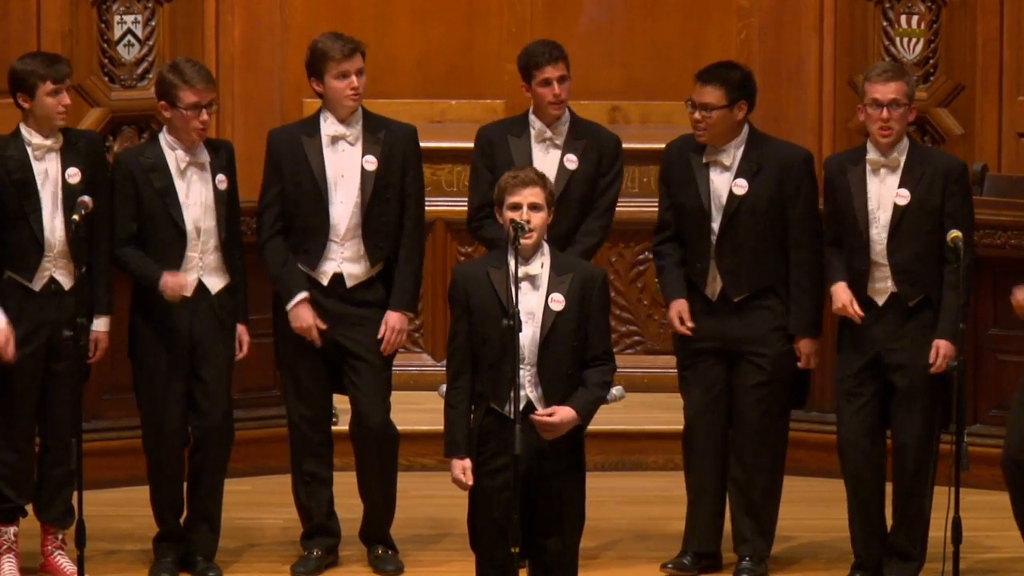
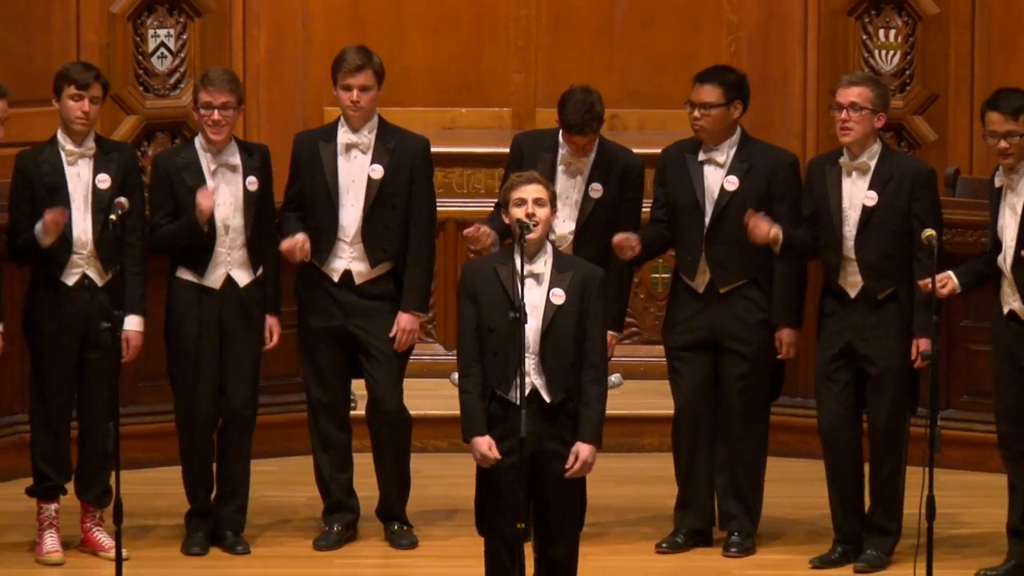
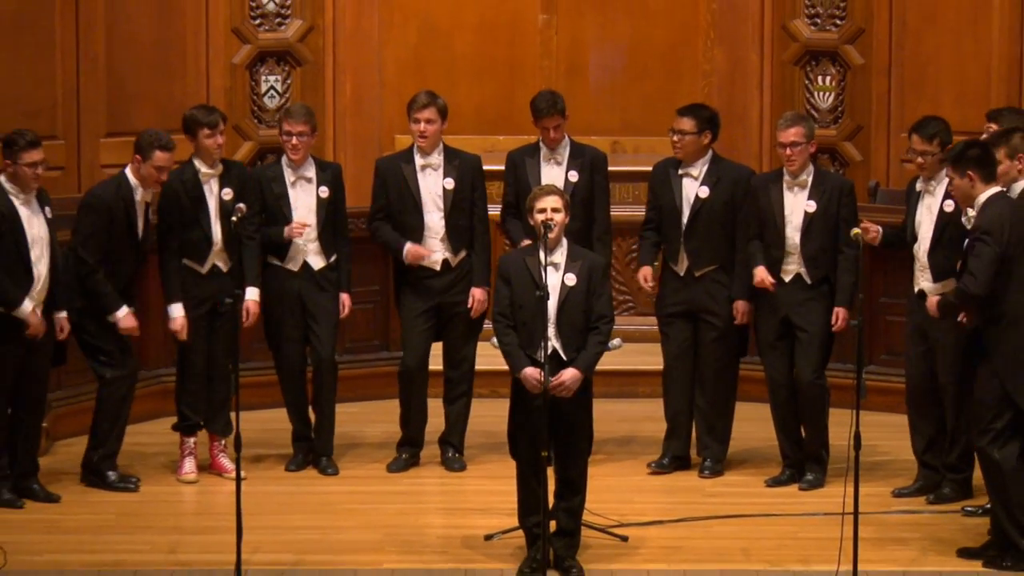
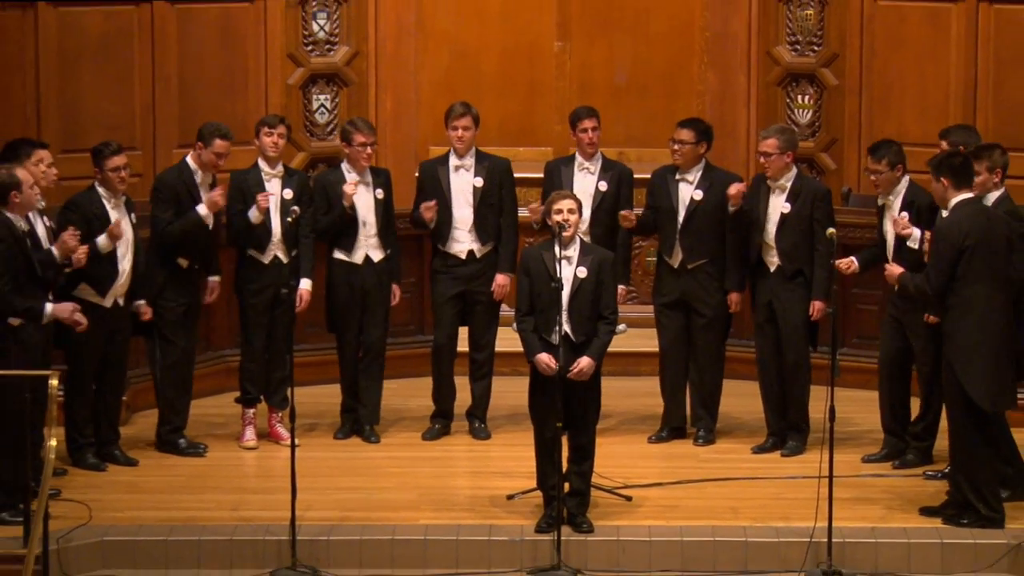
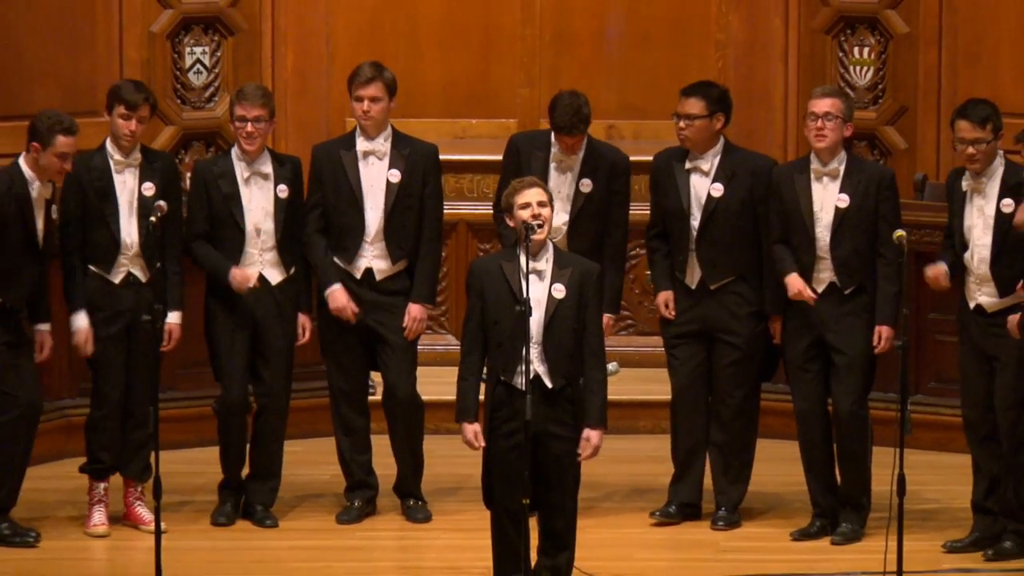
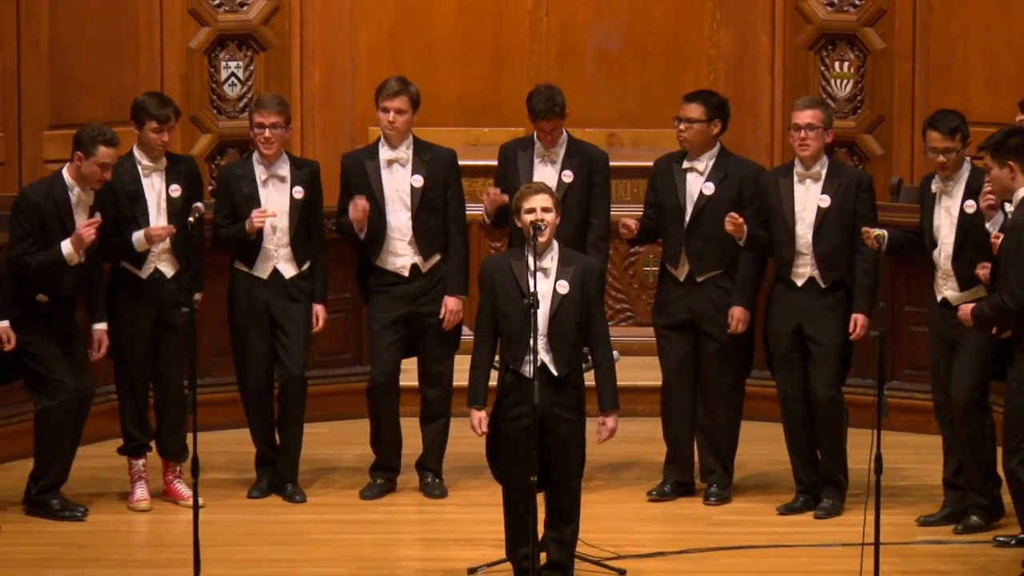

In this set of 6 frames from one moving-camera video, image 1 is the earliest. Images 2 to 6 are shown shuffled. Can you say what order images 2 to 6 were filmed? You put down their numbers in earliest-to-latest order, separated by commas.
2, 5, 6, 3, 4
